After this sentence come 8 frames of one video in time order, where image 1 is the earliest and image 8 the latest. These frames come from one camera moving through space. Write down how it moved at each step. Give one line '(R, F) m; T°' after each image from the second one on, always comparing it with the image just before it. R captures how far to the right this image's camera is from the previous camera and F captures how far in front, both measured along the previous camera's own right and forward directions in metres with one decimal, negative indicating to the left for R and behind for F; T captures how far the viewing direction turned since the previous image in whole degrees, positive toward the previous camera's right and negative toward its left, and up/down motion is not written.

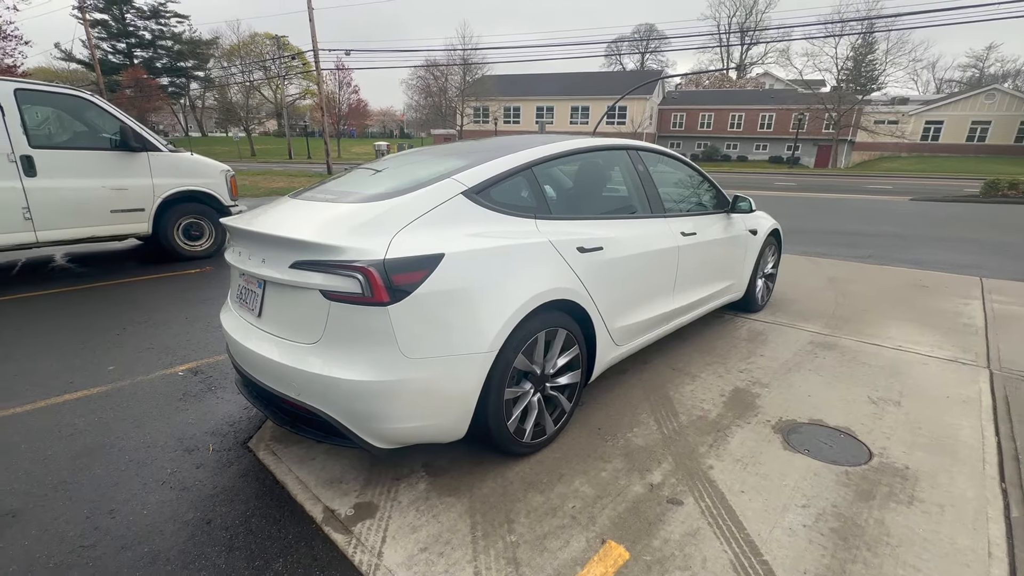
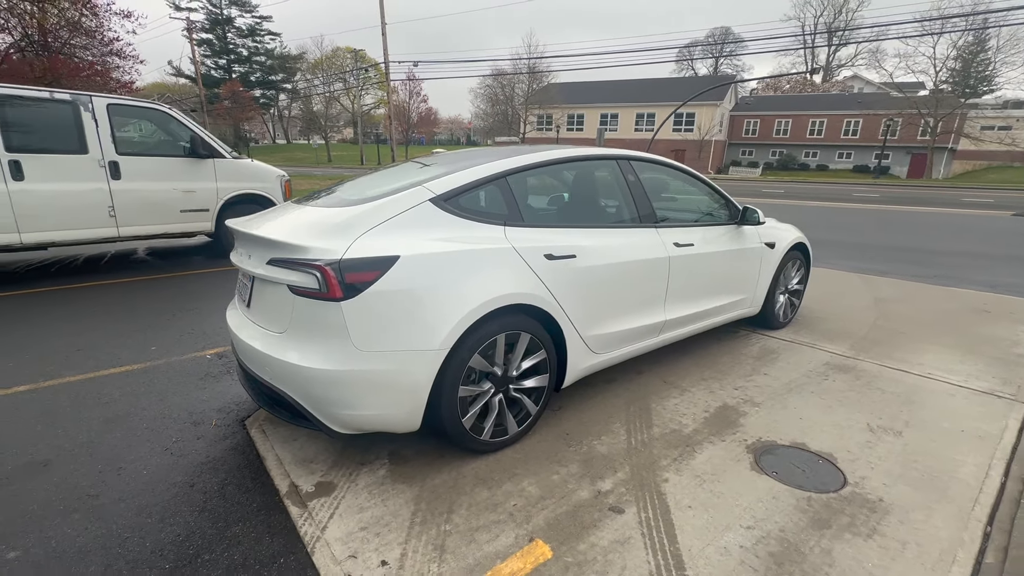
(+0.5, -0.1) m; -7°
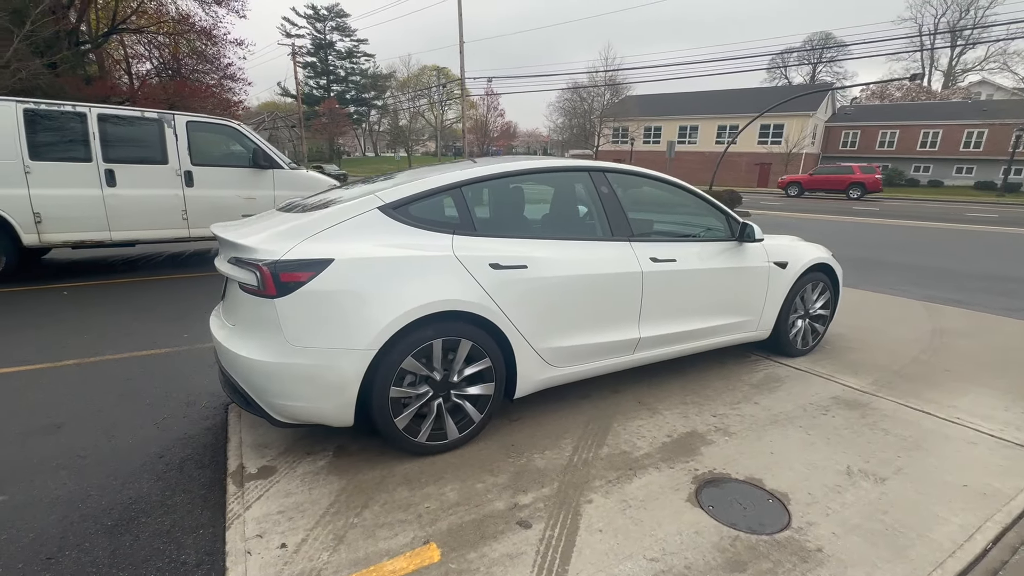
(+0.7, 0.0) m; -9°
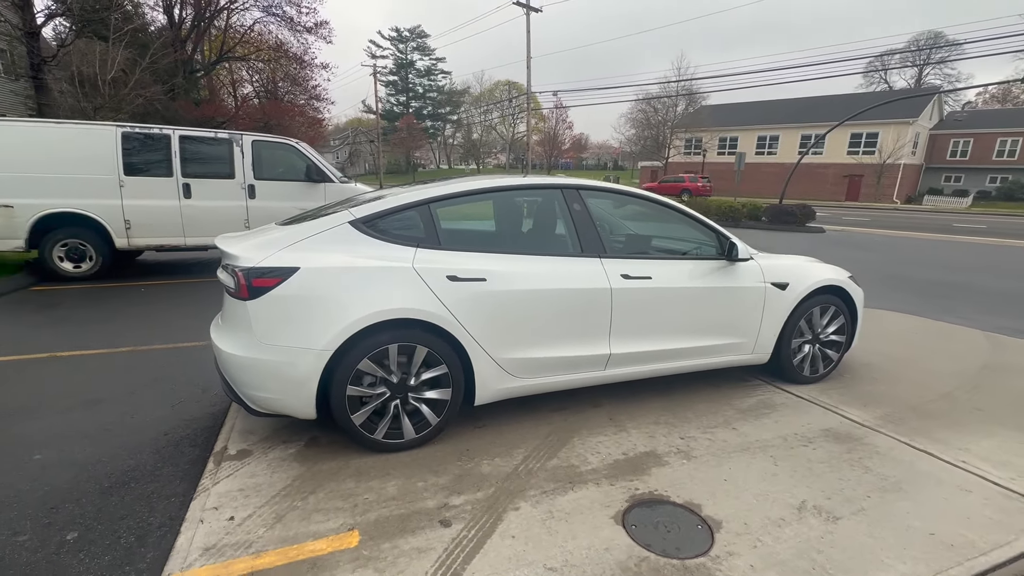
(+0.7, -0.1) m; -8°
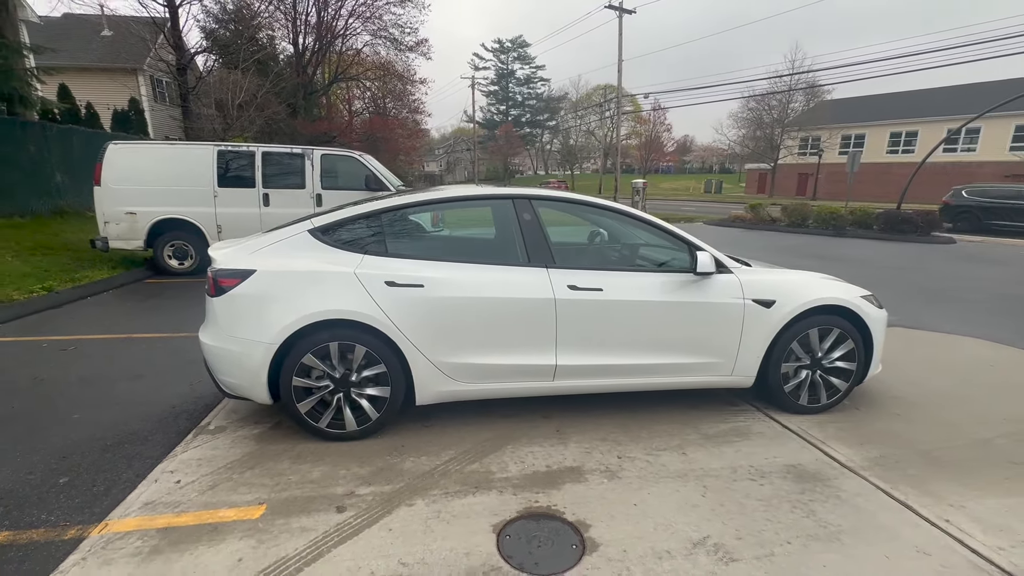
(+1.0, 0.0) m; -12°
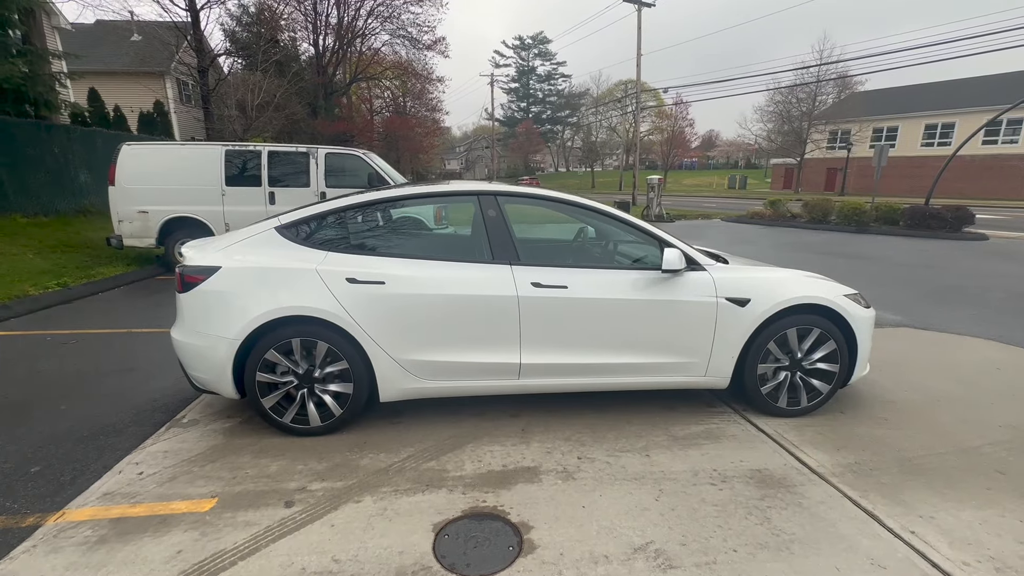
(+0.4, 0.0) m; -3°
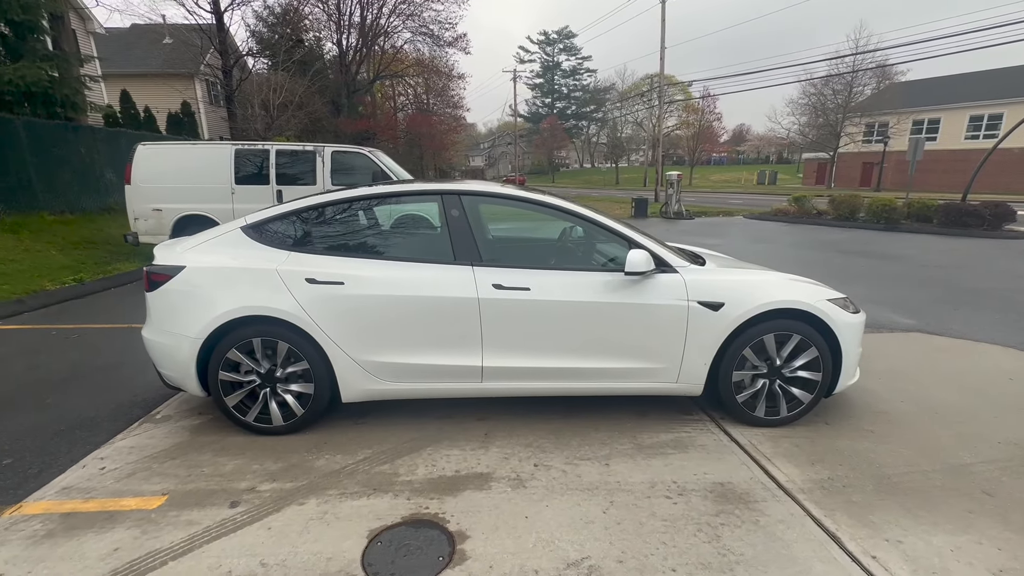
(+0.4, +0.1) m; -3°
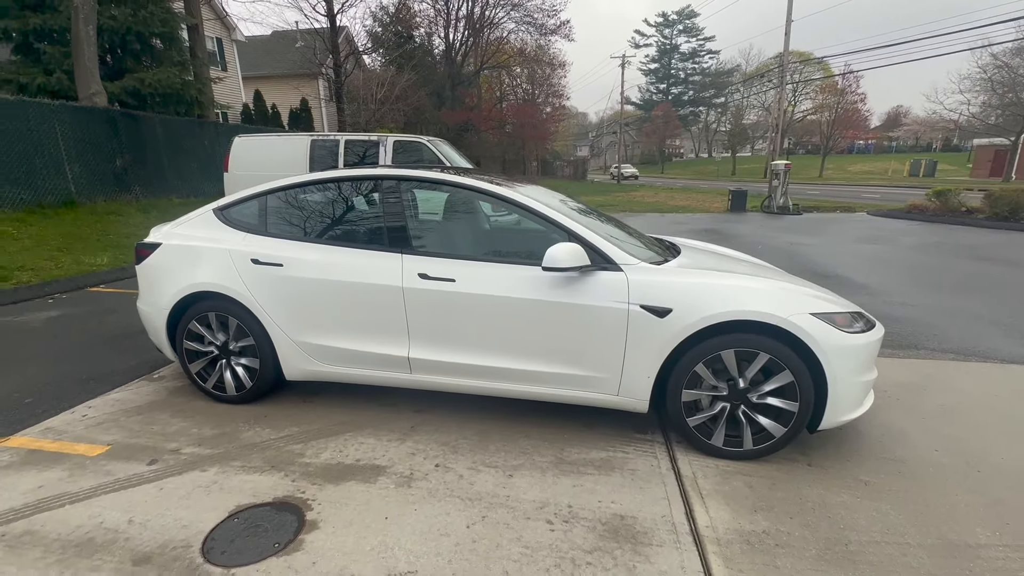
(+1.1, +0.3) m; -13°
